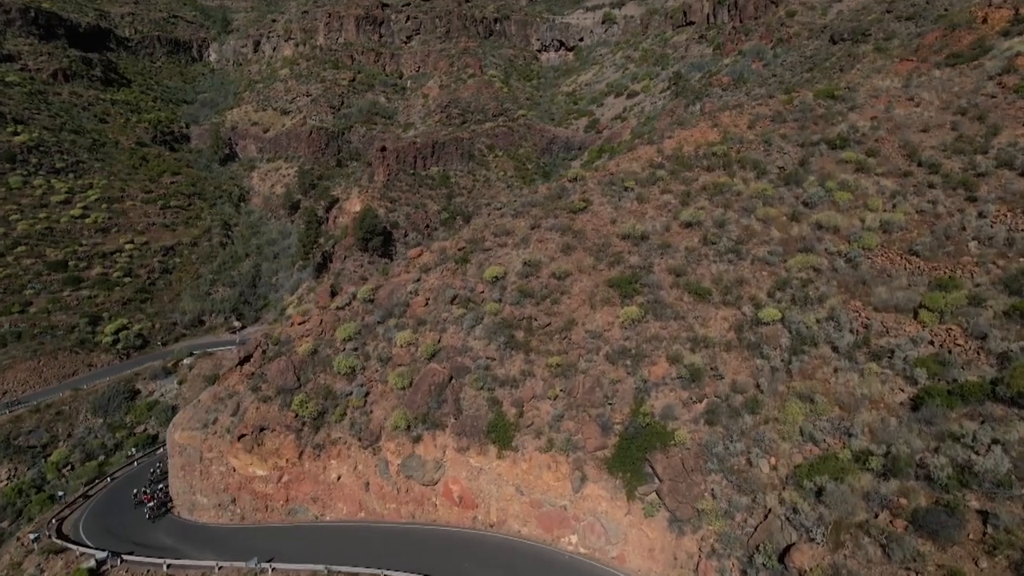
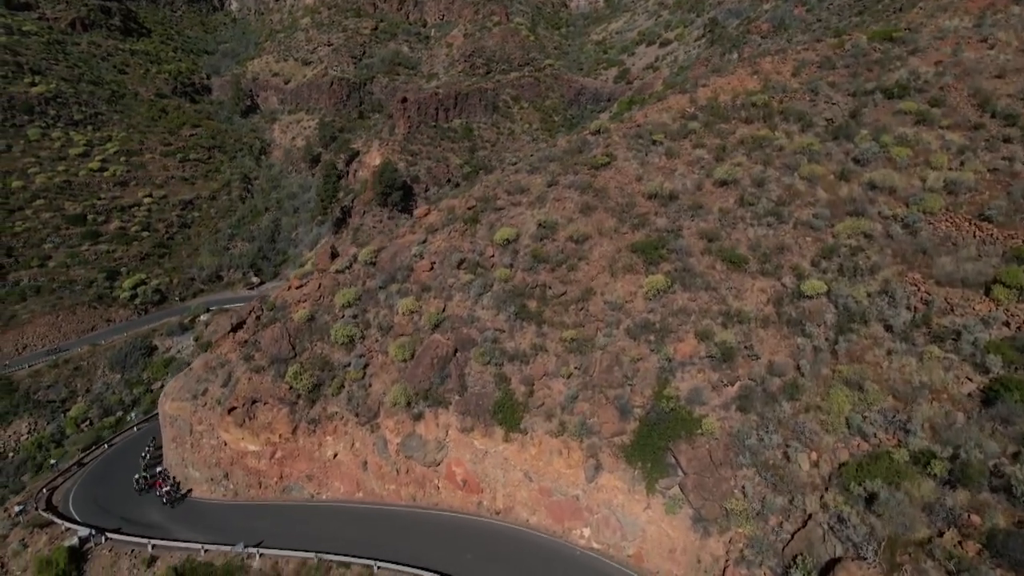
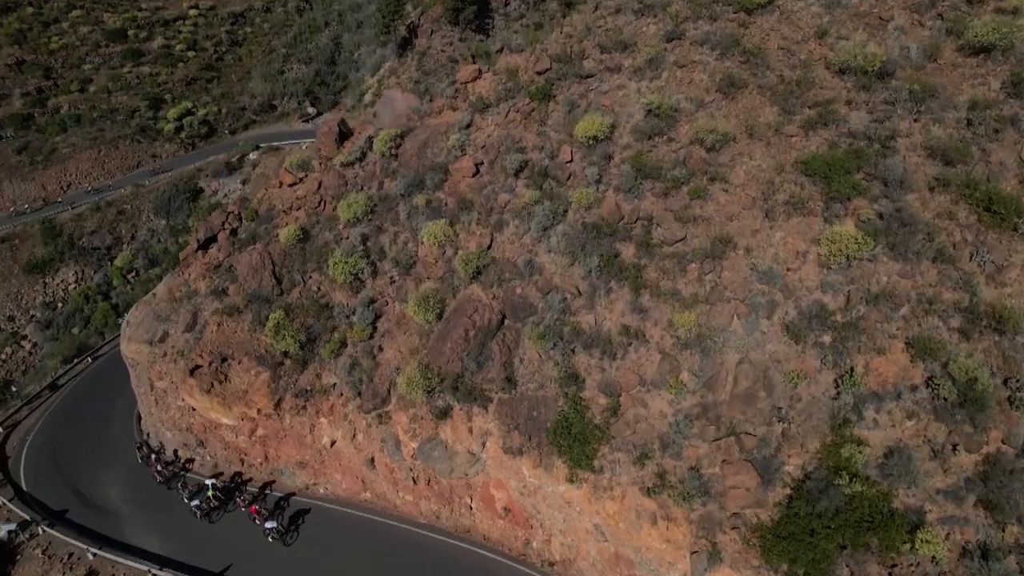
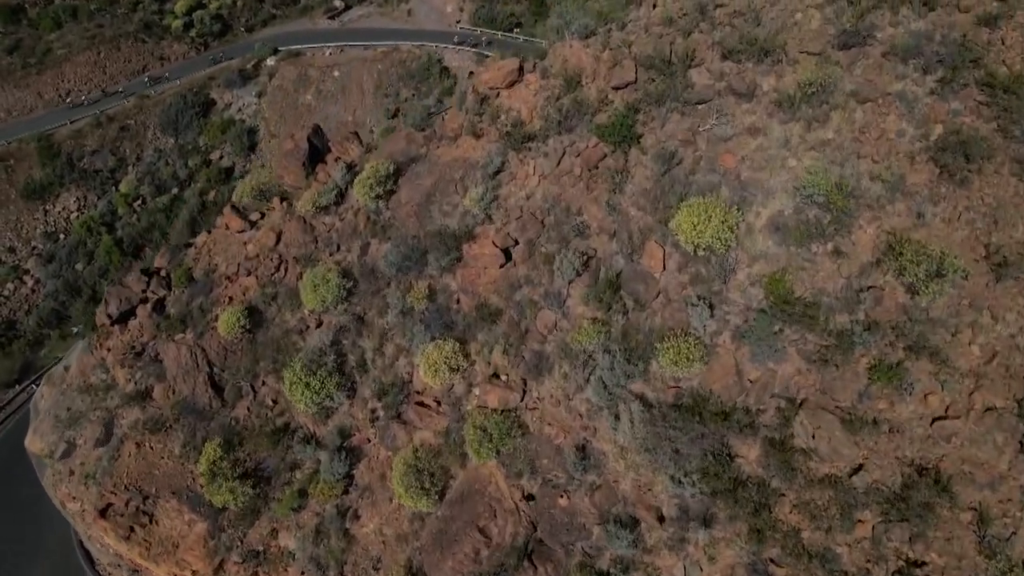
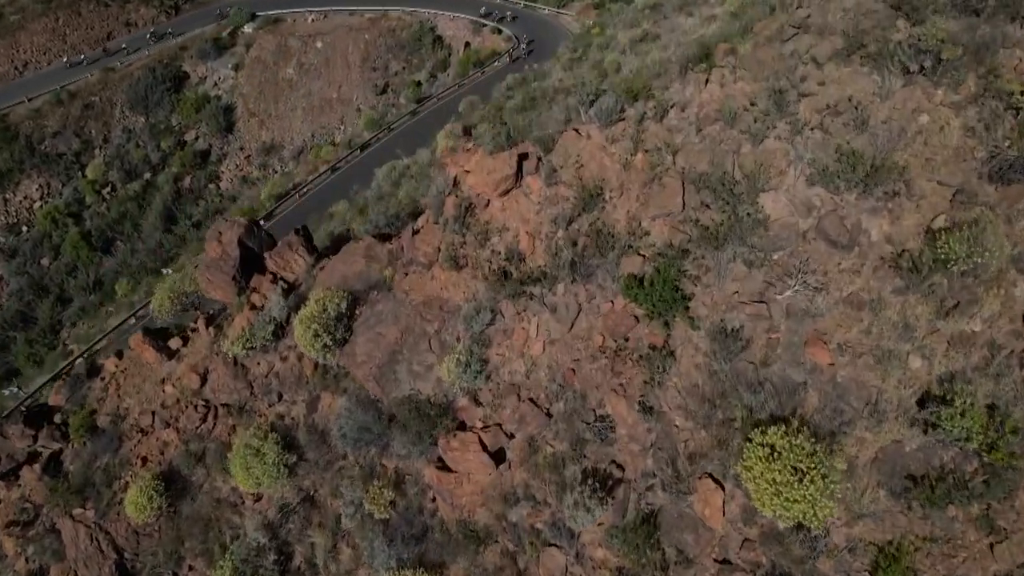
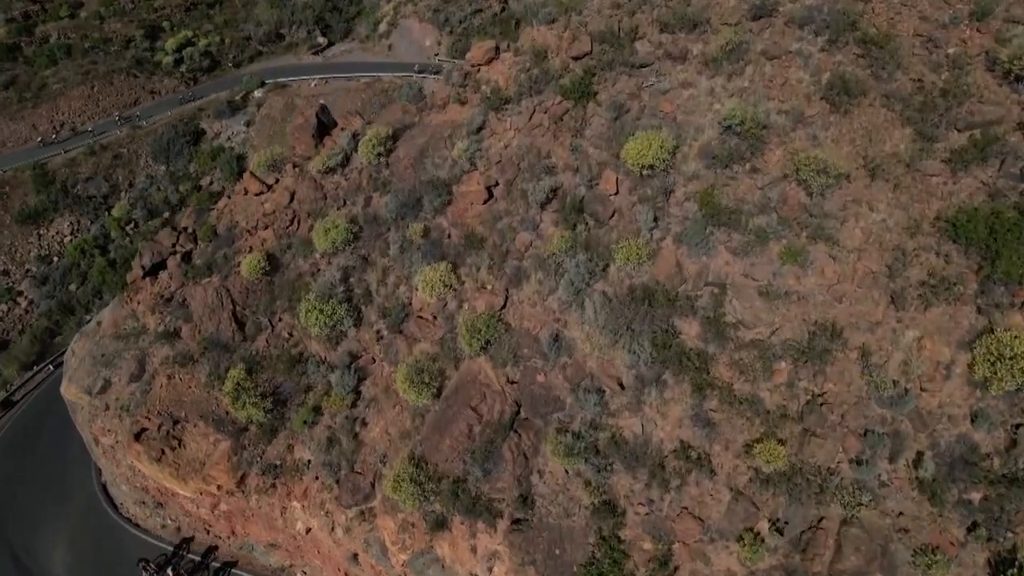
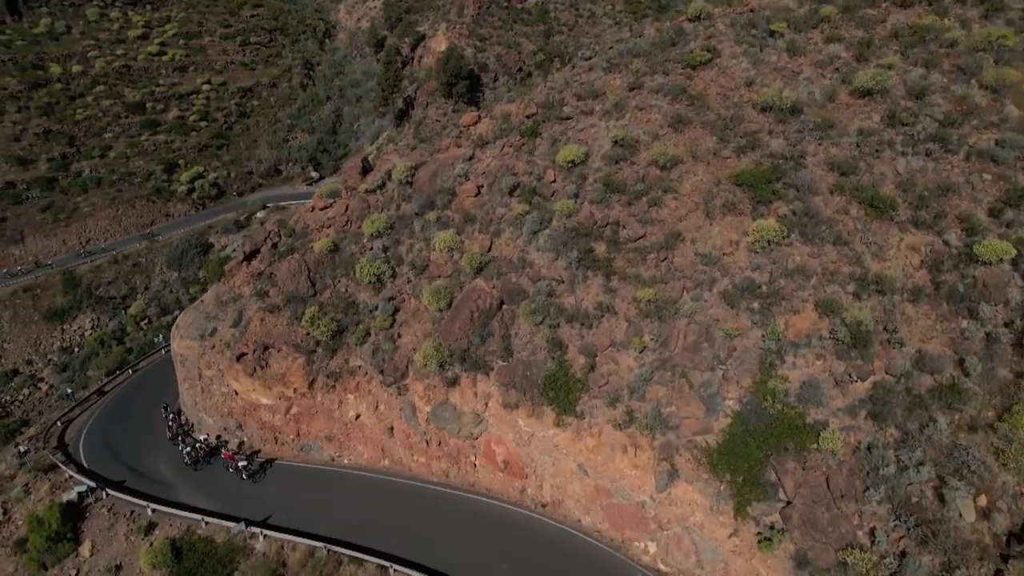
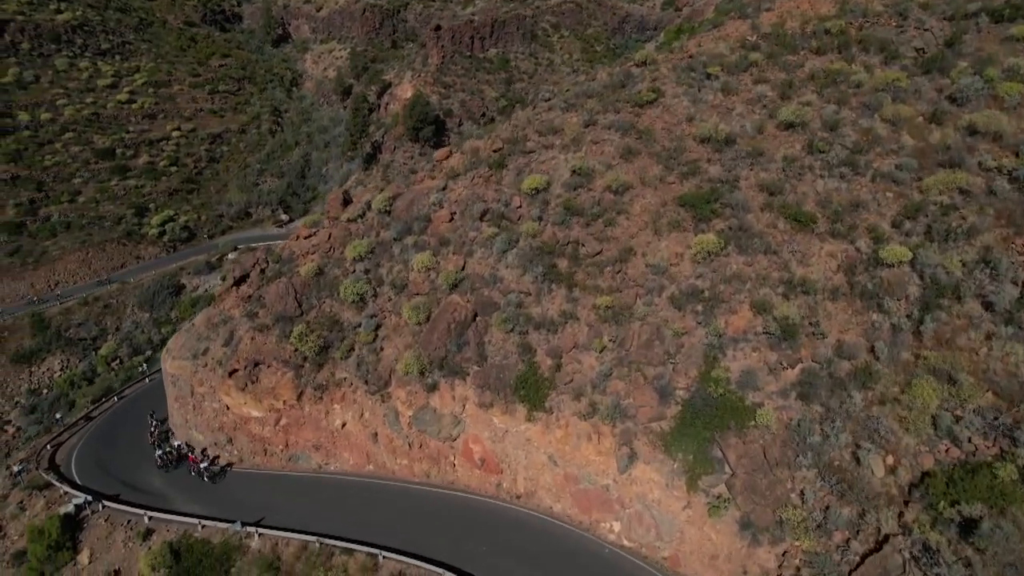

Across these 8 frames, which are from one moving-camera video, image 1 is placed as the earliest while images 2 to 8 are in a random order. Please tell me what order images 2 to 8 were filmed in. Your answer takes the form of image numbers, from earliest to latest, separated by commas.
2, 8, 7, 3, 6, 4, 5
